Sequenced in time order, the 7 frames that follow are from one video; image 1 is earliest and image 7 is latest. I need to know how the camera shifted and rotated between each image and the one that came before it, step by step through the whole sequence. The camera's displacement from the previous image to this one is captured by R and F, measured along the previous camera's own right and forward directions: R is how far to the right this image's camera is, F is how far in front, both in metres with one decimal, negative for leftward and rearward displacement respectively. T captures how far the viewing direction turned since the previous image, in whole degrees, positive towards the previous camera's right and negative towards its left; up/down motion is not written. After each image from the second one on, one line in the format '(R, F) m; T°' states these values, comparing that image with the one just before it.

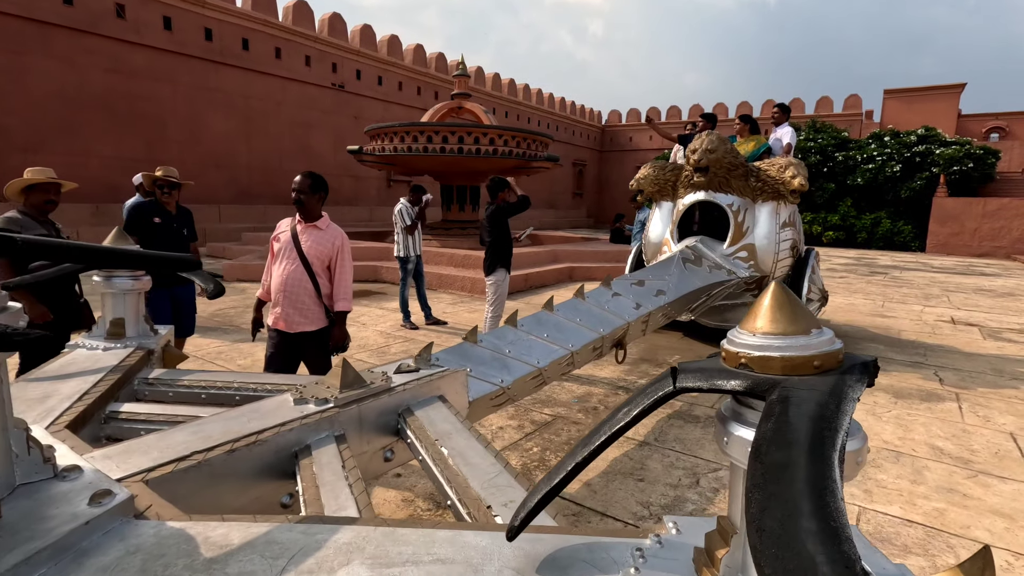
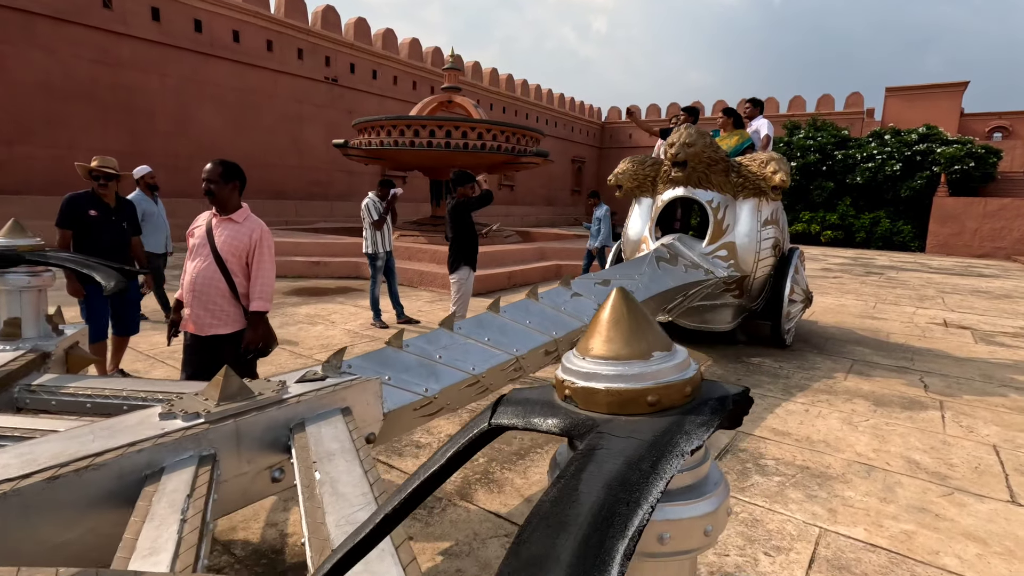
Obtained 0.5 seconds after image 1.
(+0.2, +0.2) m; 0°
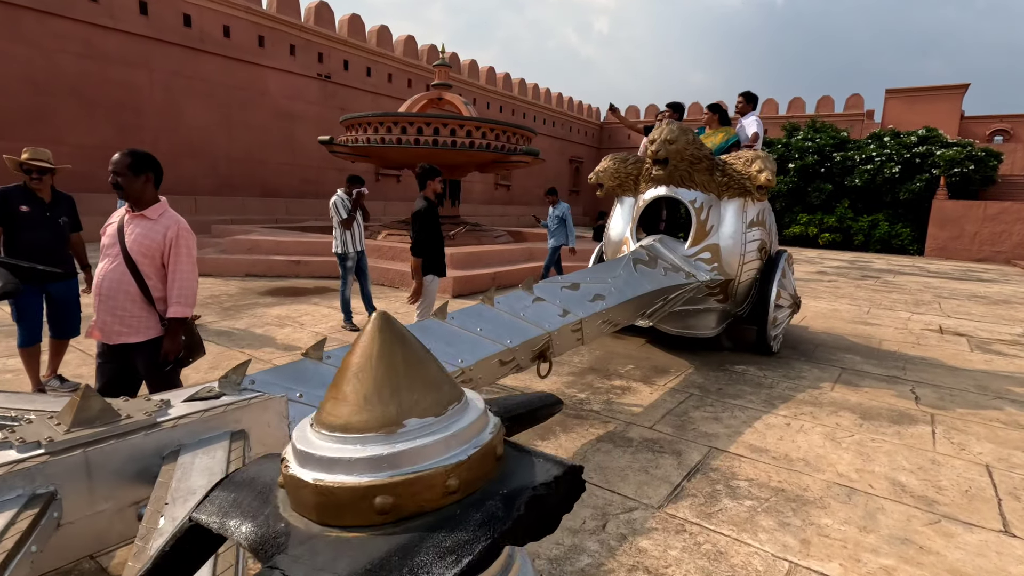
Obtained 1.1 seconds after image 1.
(+0.2, +0.2) m; 0°
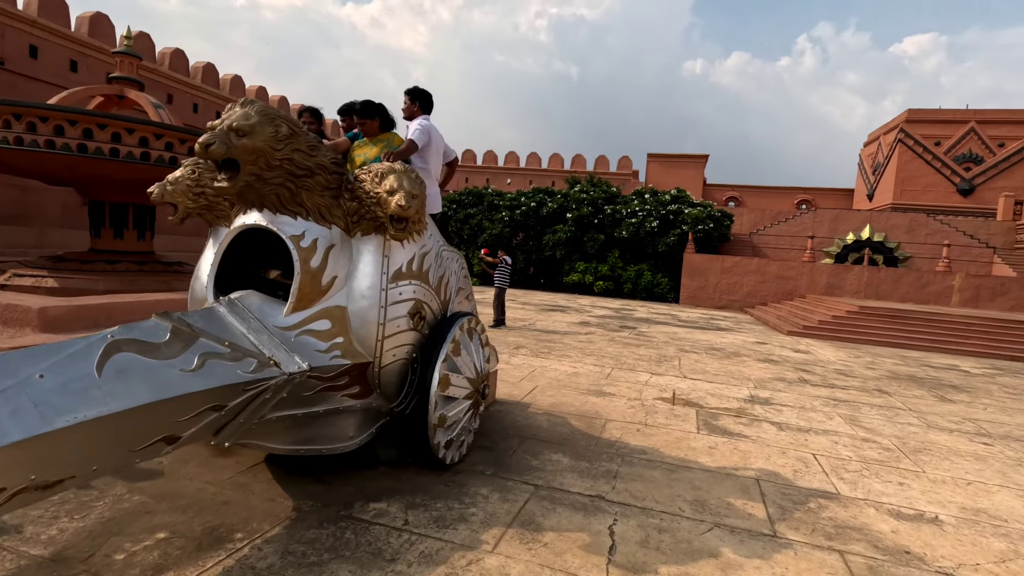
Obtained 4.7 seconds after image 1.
(+1.3, +1.3) m; +19°
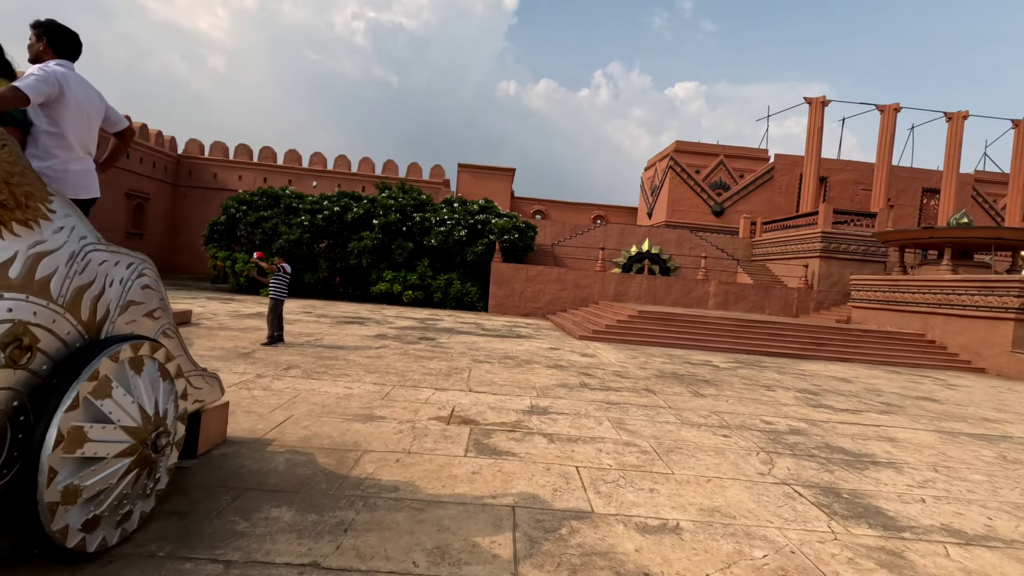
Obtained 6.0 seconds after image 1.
(+0.5, +0.4) m; +19°
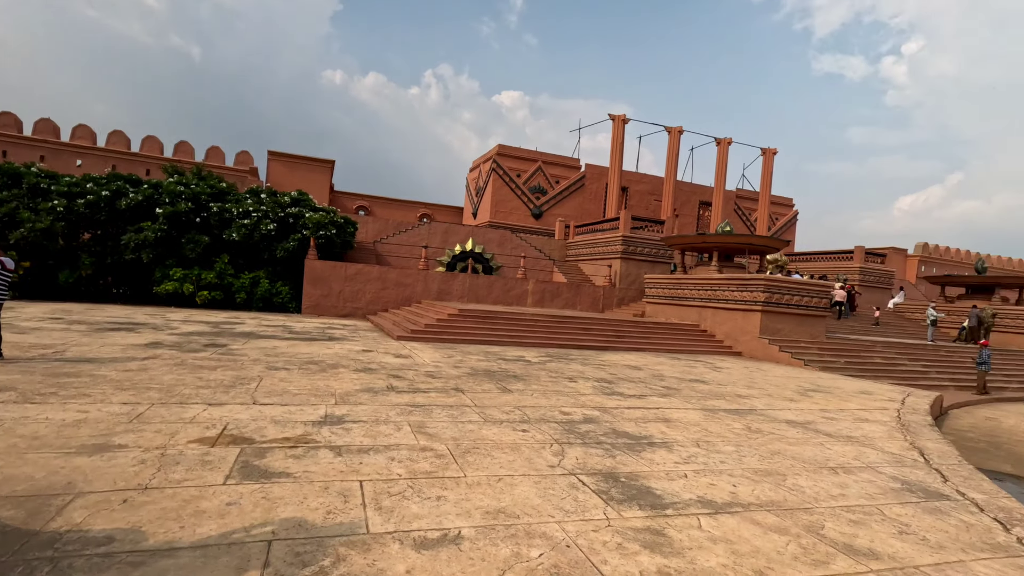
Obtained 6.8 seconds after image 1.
(+0.3, +0.2) m; +18°
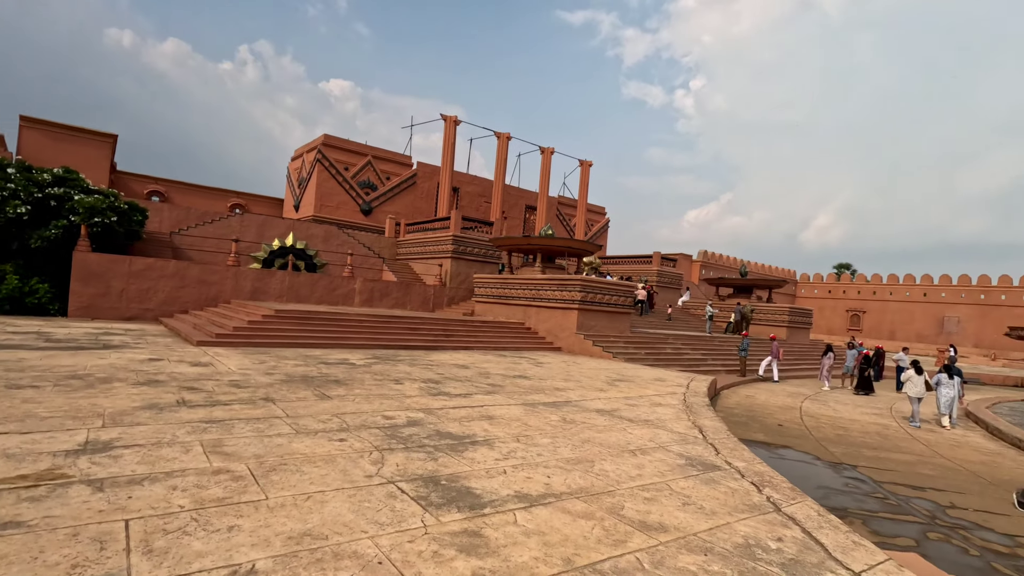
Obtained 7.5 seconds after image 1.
(+0.1, +0.1) m; +18°
